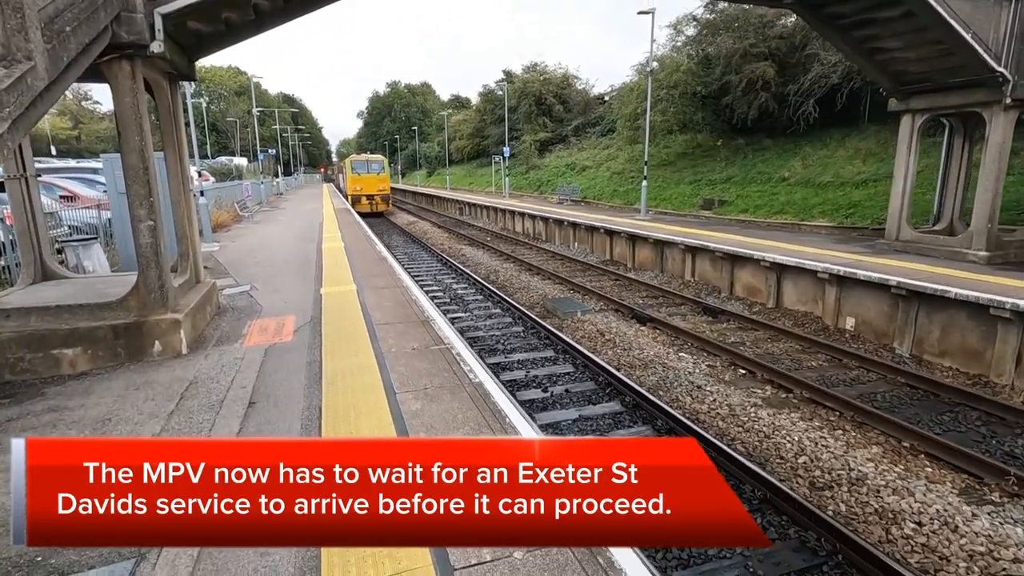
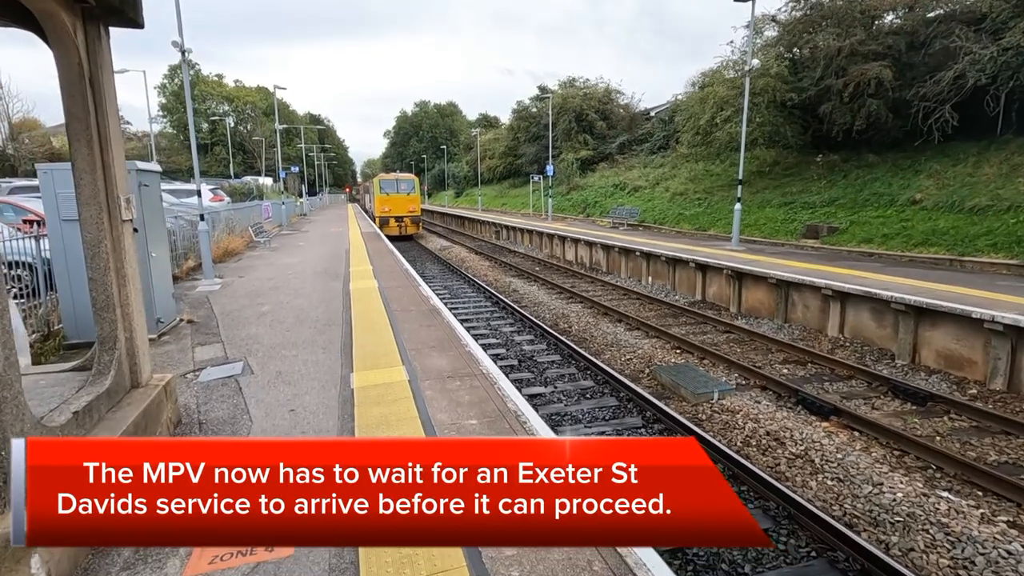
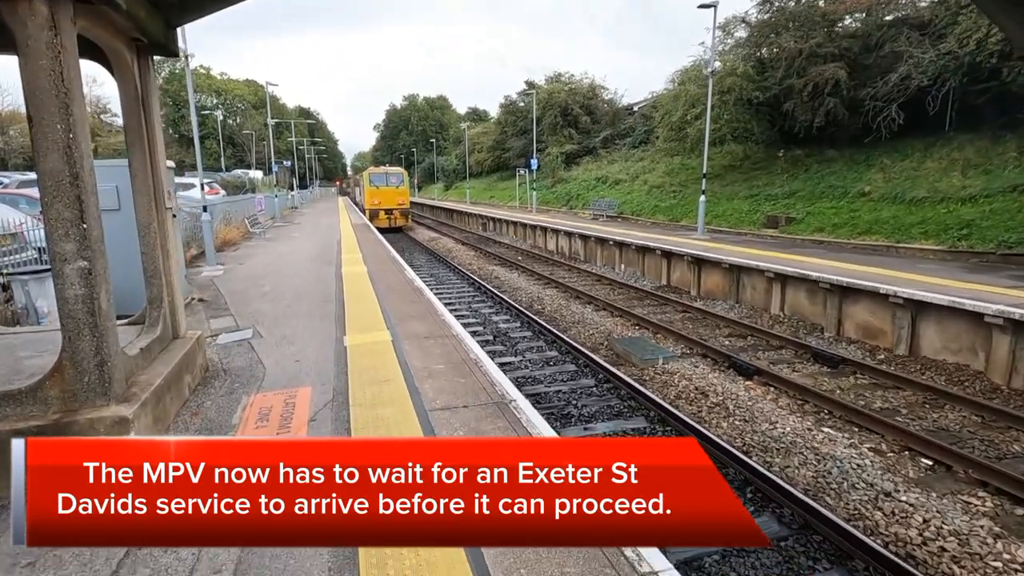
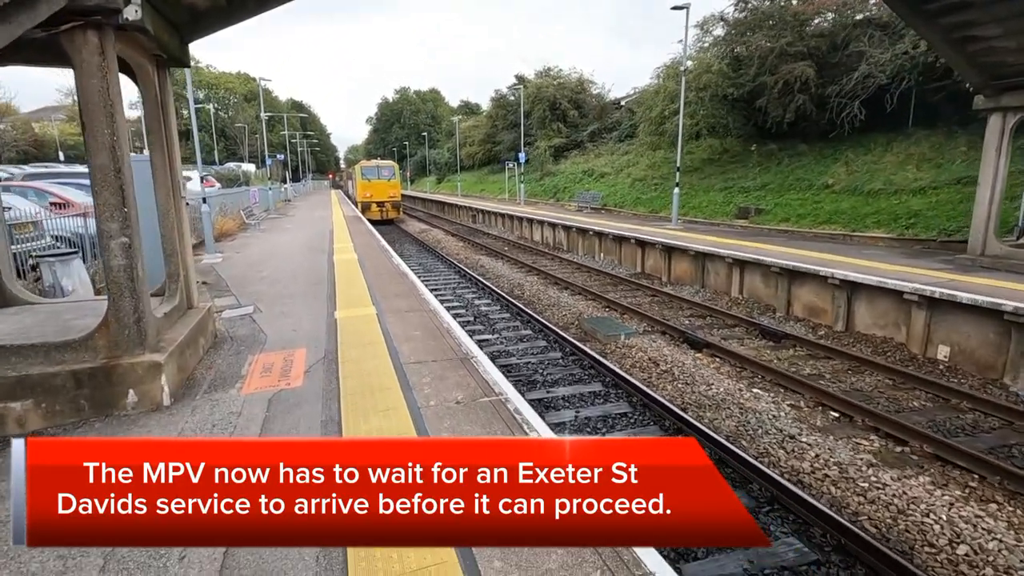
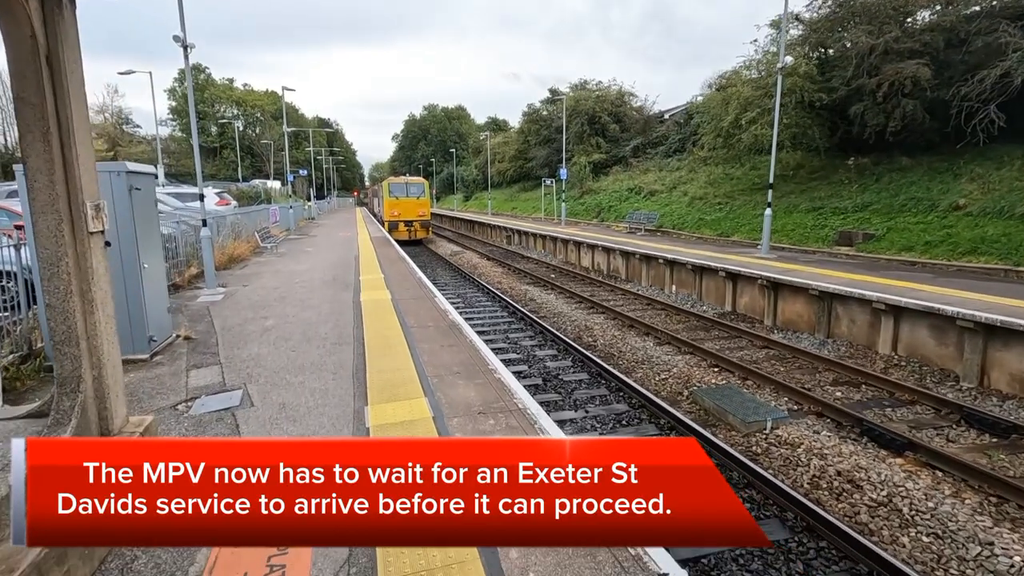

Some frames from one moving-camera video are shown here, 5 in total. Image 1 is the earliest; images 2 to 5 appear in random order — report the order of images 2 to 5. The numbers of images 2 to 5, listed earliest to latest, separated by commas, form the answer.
4, 3, 2, 5
